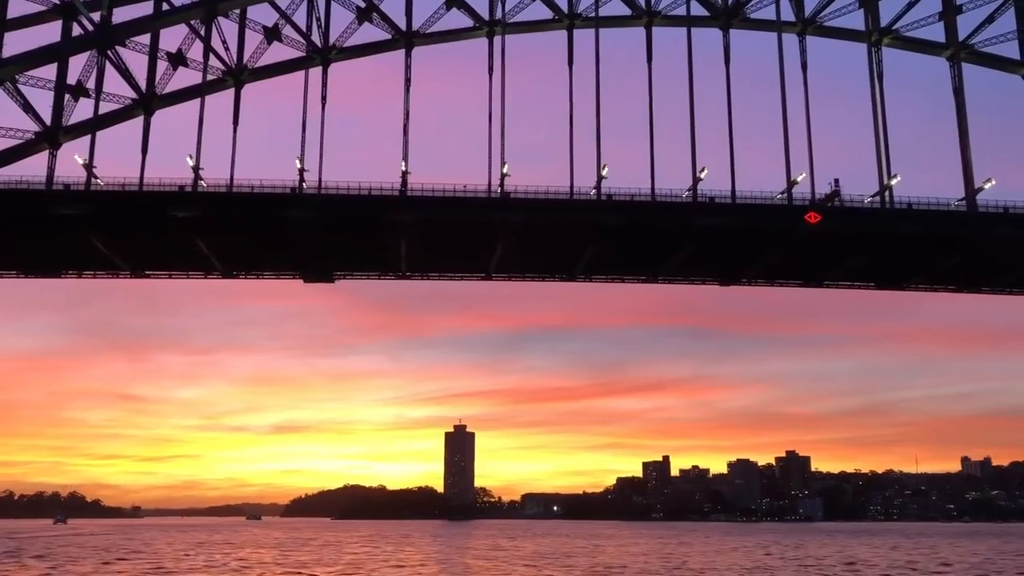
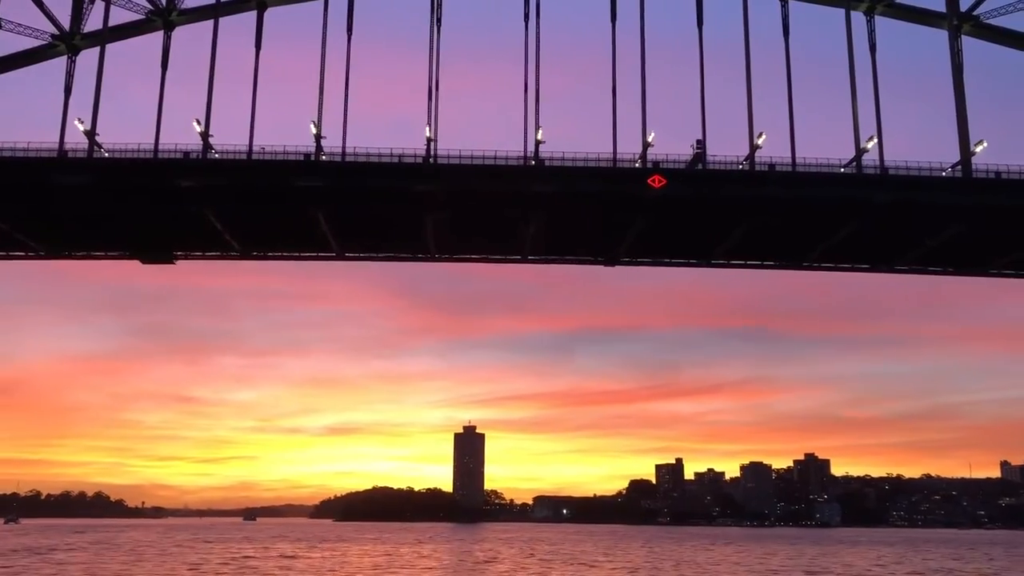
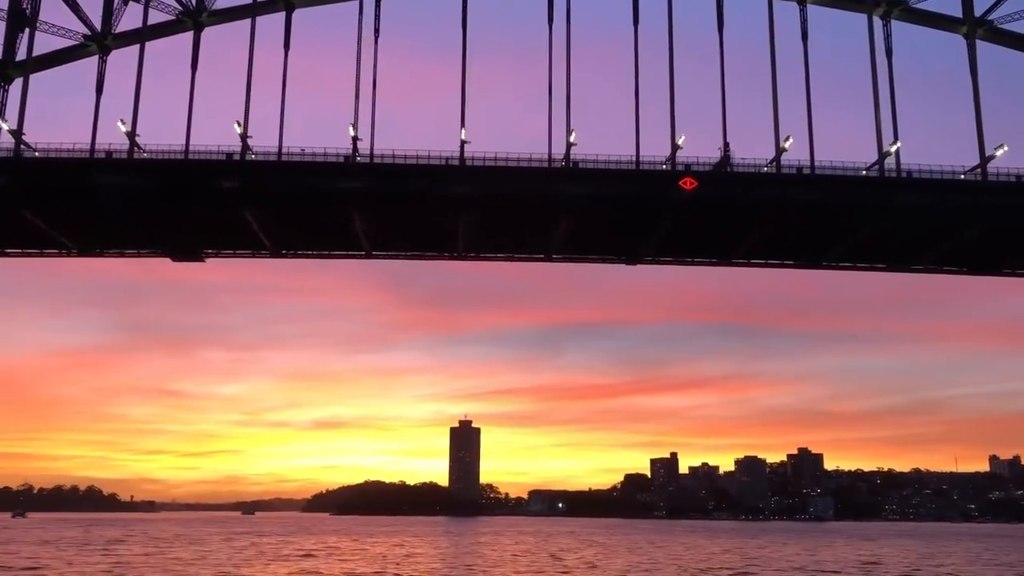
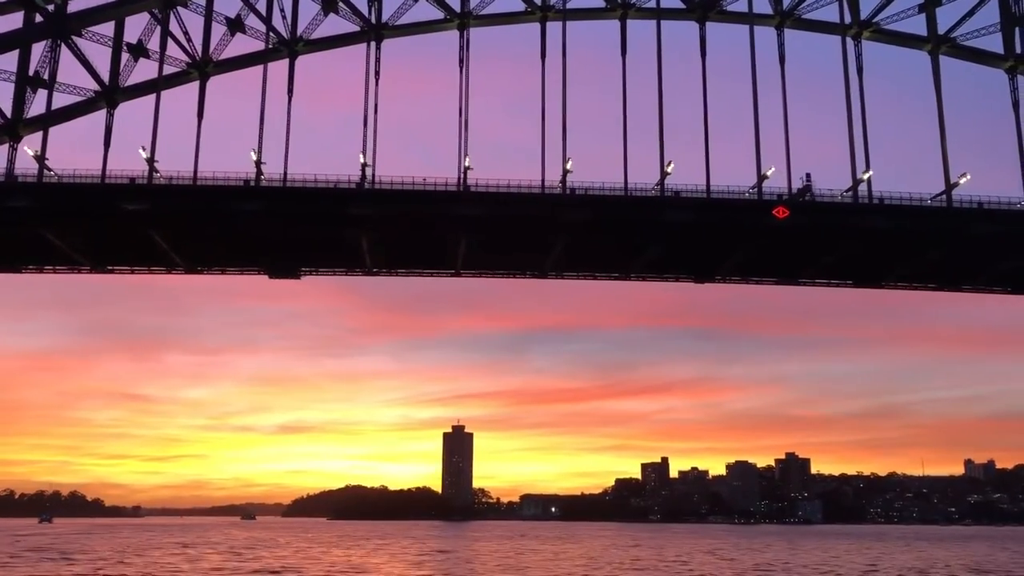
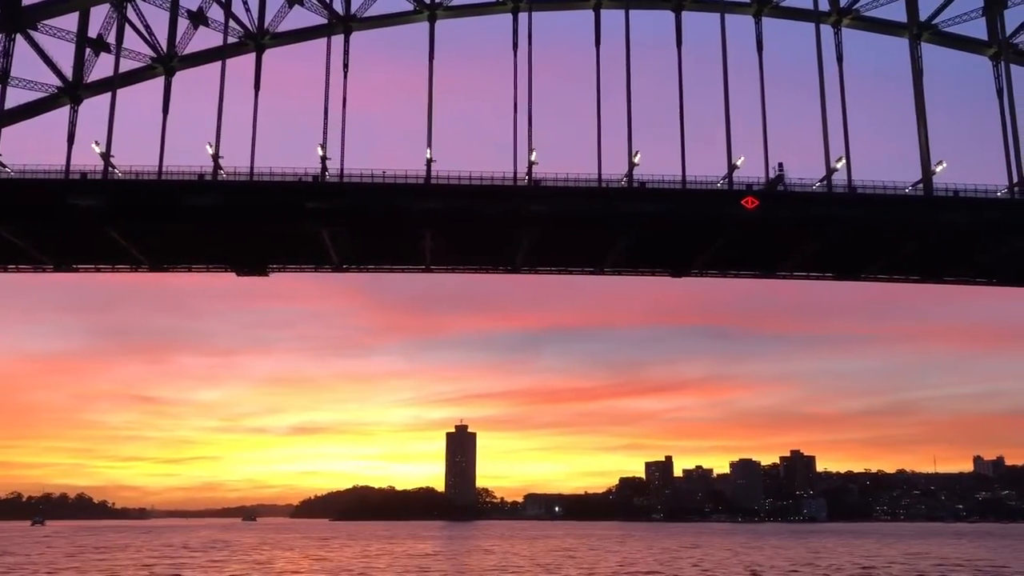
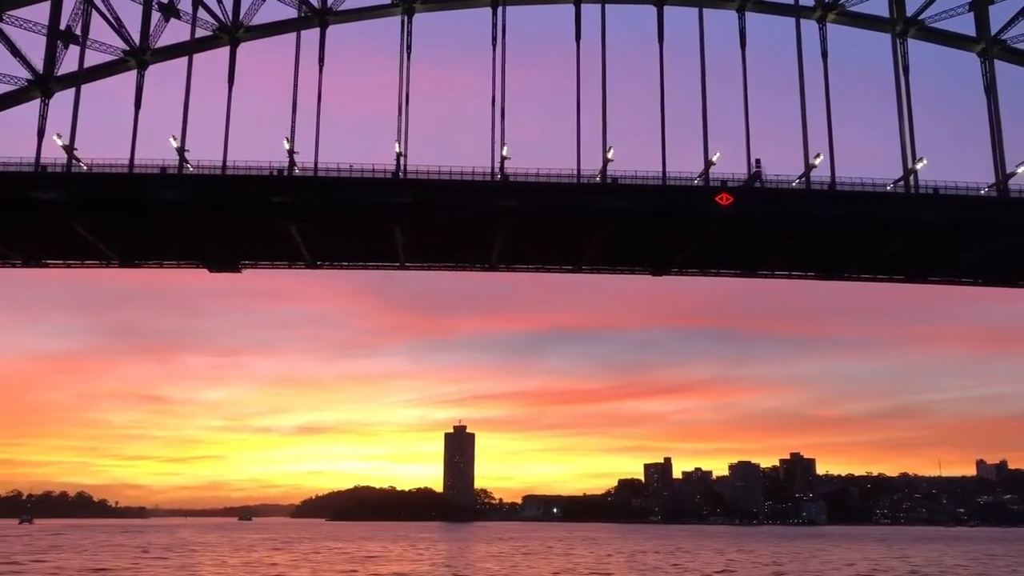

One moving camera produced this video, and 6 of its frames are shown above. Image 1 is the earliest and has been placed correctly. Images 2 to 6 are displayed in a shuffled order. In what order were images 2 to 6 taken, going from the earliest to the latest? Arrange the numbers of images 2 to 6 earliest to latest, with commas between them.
4, 5, 6, 3, 2
